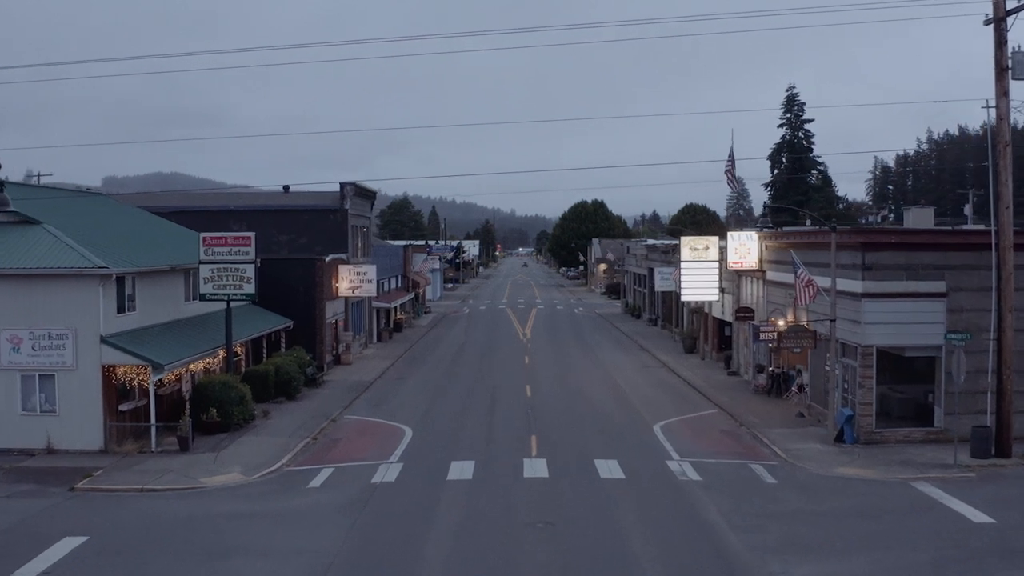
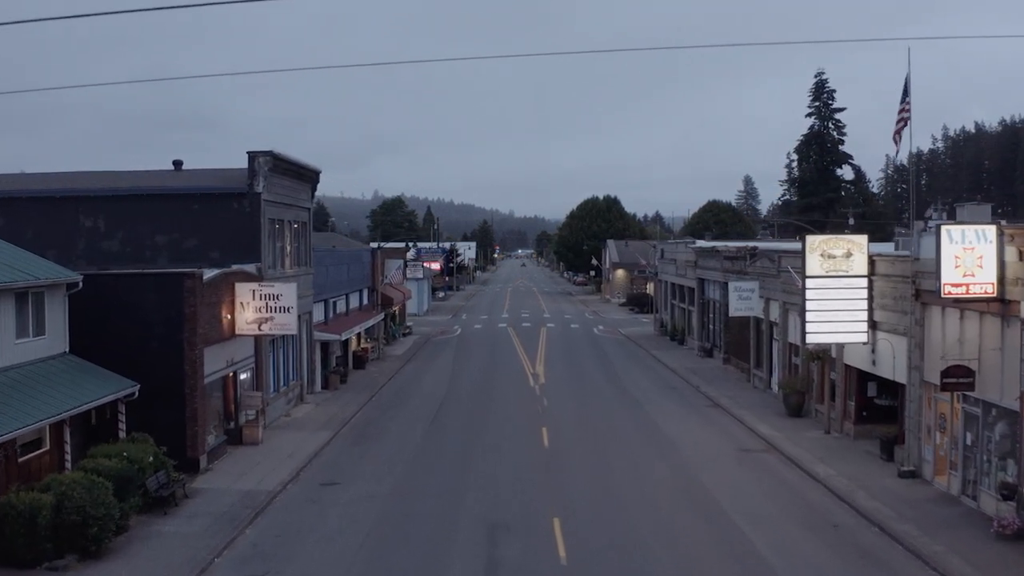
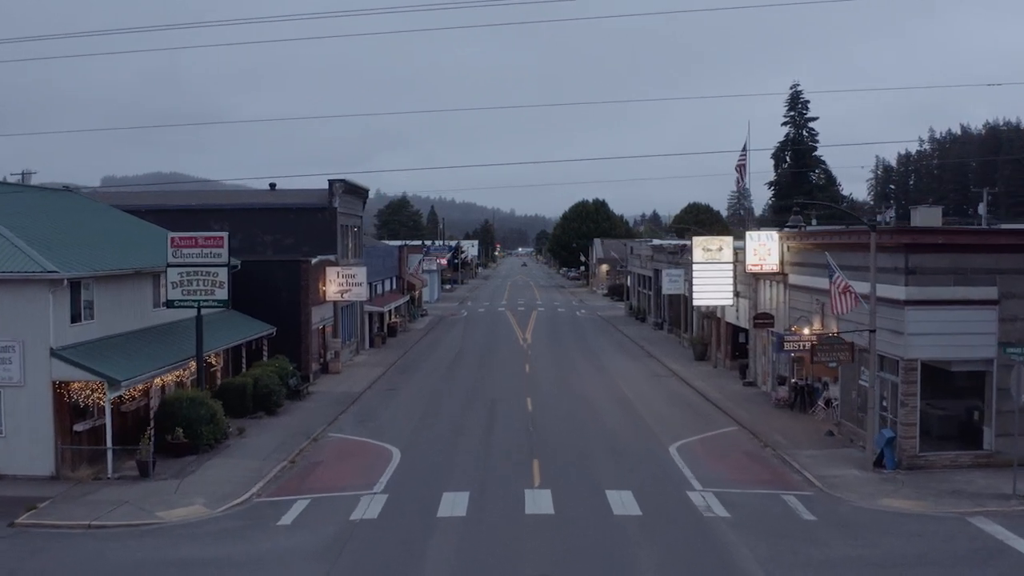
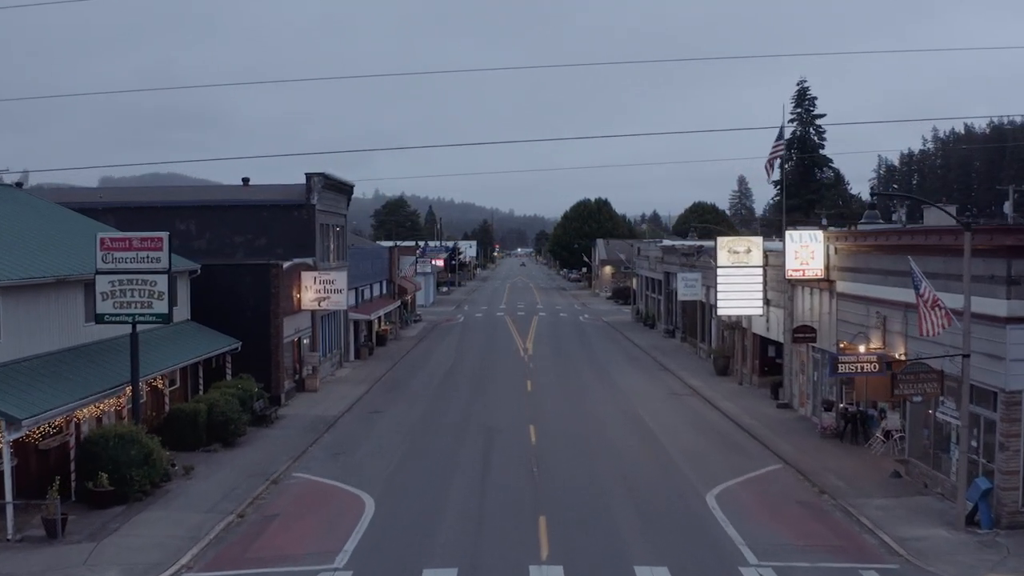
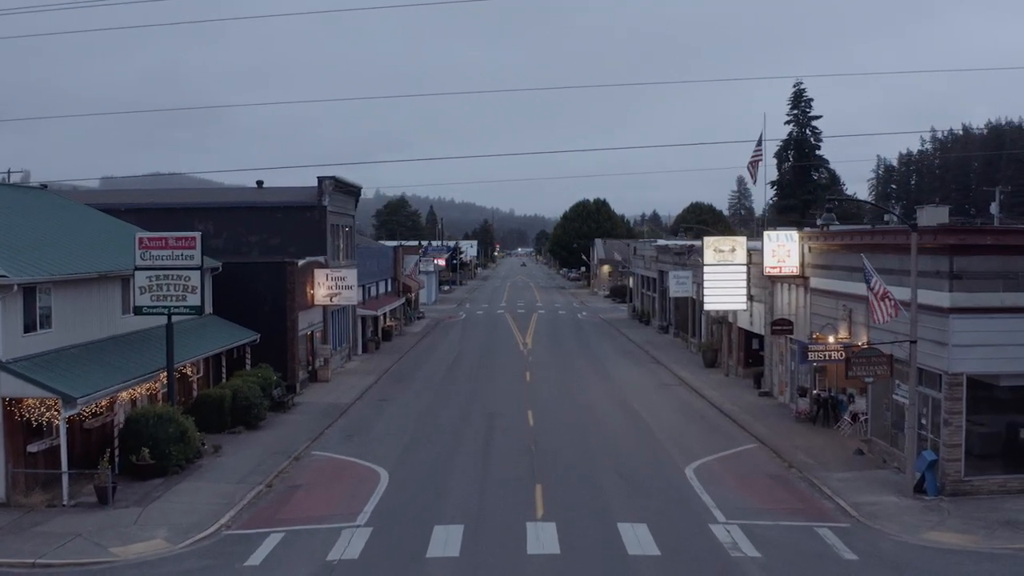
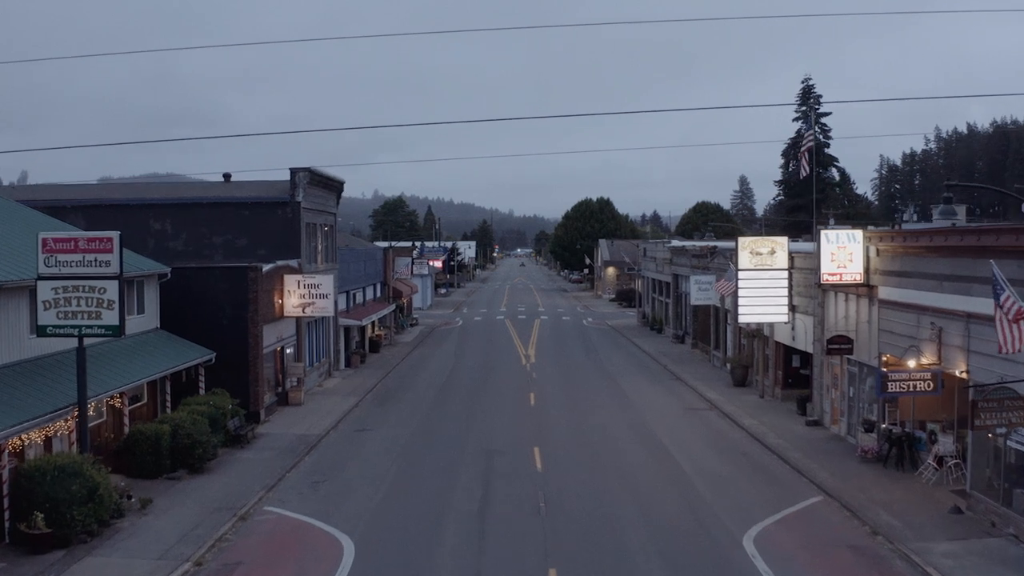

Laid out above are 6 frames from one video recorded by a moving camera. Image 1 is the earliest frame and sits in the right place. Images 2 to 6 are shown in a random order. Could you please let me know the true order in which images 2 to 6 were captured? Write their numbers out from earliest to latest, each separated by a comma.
3, 5, 4, 6, 2
